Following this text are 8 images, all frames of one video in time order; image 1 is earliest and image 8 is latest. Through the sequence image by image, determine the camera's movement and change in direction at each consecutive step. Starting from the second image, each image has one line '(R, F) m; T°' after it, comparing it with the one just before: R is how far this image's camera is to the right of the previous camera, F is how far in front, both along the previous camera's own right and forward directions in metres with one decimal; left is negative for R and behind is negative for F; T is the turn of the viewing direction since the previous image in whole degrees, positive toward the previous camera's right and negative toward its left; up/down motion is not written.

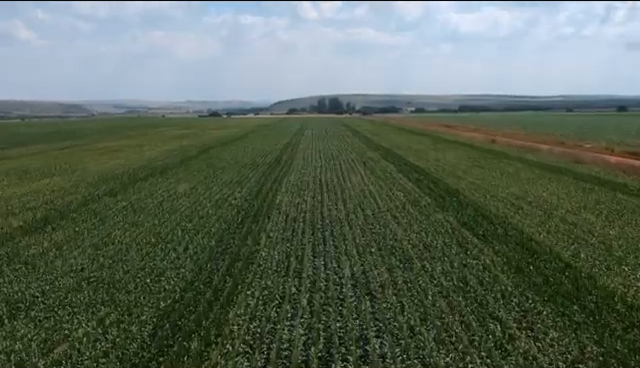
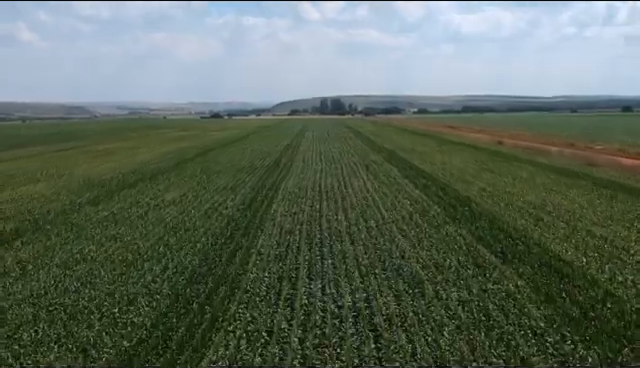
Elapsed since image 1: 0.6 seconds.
(+0.1, +1.6) m; 0°
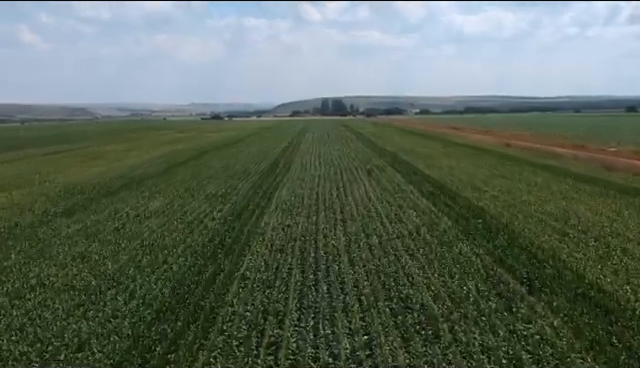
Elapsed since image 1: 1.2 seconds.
(+0.1, +1.8) m; 0°
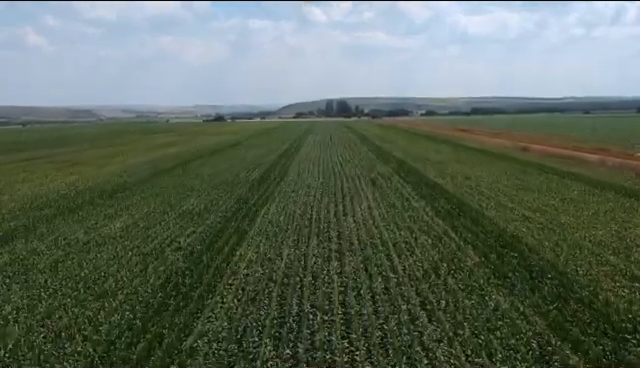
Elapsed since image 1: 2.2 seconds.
(+0.3, +3.2) m; 0°
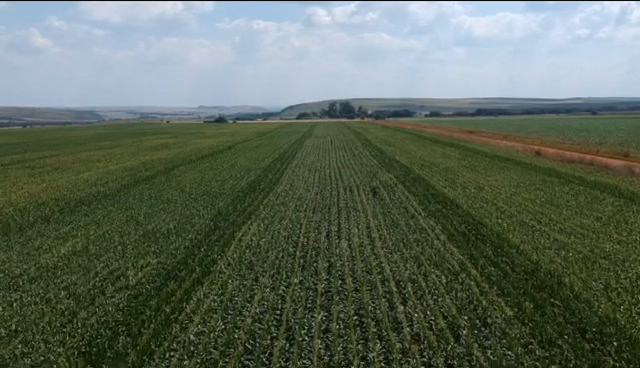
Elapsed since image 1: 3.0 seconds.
(+0.3, +2.8) m; 0°
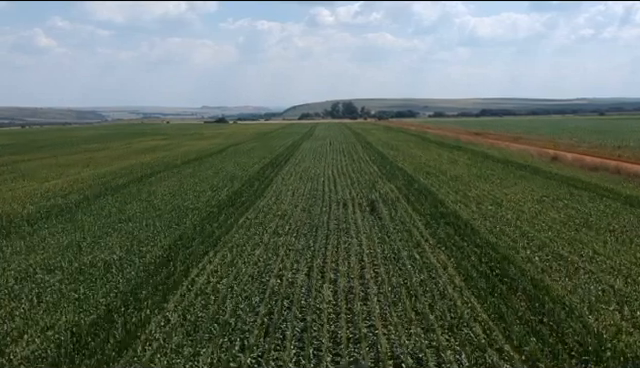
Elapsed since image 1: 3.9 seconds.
(+0.4, +3.2) m; 0°
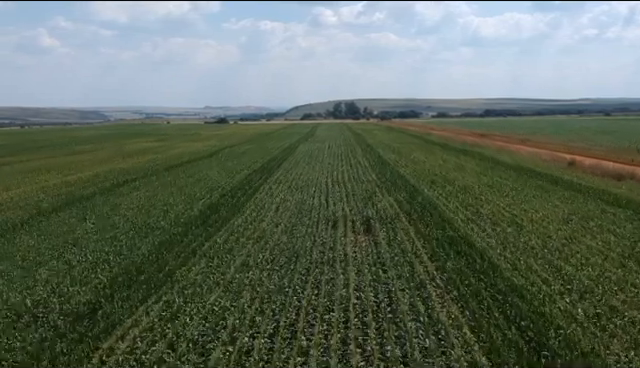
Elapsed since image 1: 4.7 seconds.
(+0.4, +2.9) m; 0°
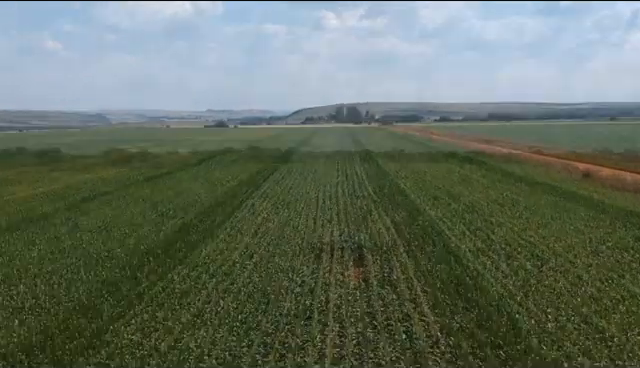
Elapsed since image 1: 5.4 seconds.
(+0.4, +2.5) m; 0°
